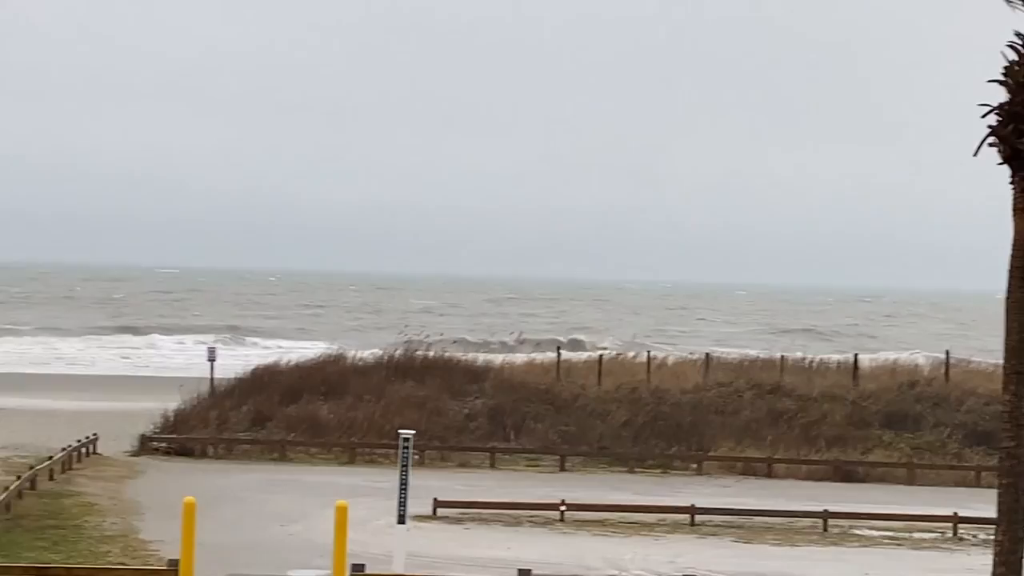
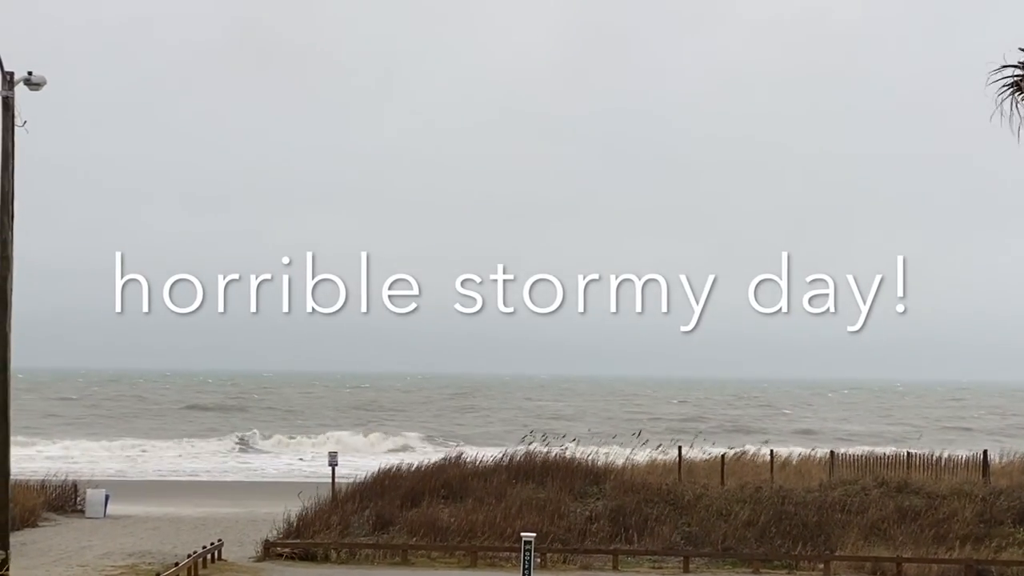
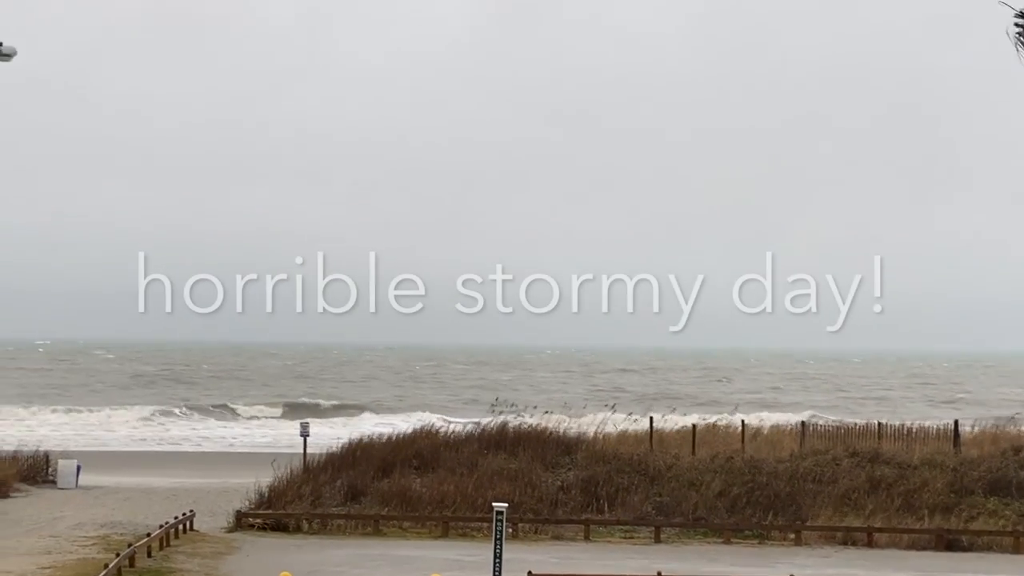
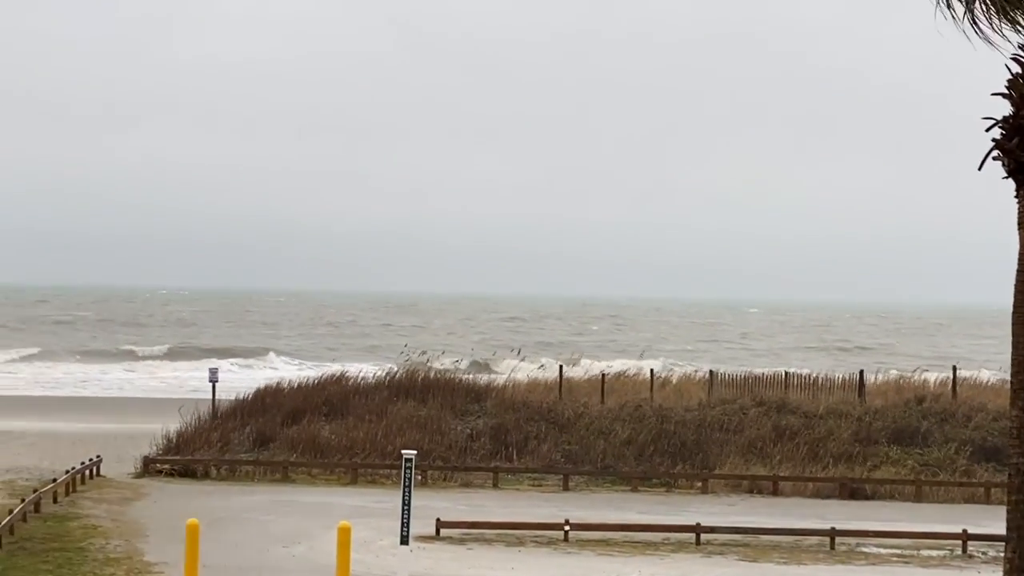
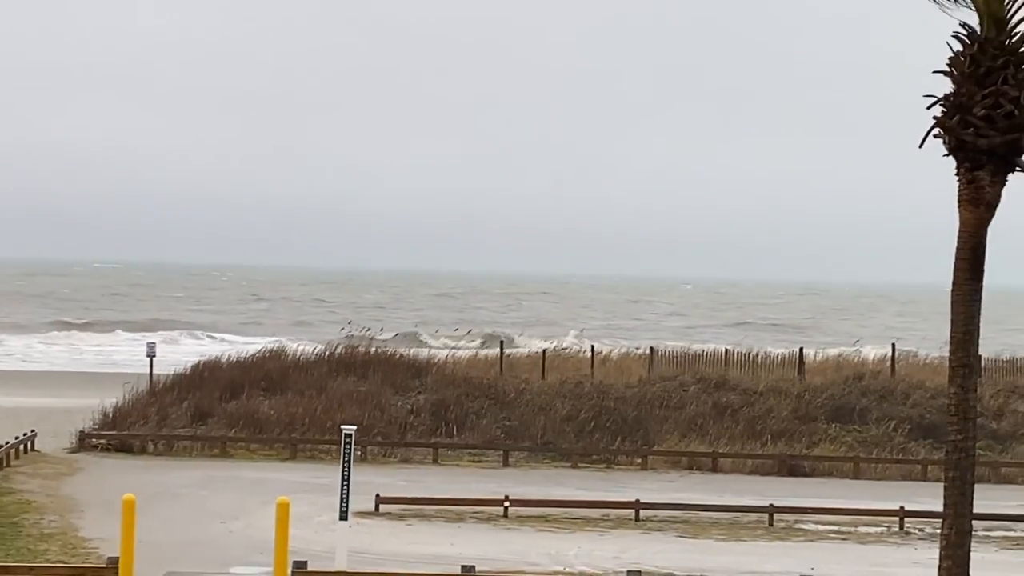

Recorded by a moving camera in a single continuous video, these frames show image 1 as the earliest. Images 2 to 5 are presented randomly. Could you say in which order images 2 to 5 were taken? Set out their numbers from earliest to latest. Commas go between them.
5, 4, 3, 2
